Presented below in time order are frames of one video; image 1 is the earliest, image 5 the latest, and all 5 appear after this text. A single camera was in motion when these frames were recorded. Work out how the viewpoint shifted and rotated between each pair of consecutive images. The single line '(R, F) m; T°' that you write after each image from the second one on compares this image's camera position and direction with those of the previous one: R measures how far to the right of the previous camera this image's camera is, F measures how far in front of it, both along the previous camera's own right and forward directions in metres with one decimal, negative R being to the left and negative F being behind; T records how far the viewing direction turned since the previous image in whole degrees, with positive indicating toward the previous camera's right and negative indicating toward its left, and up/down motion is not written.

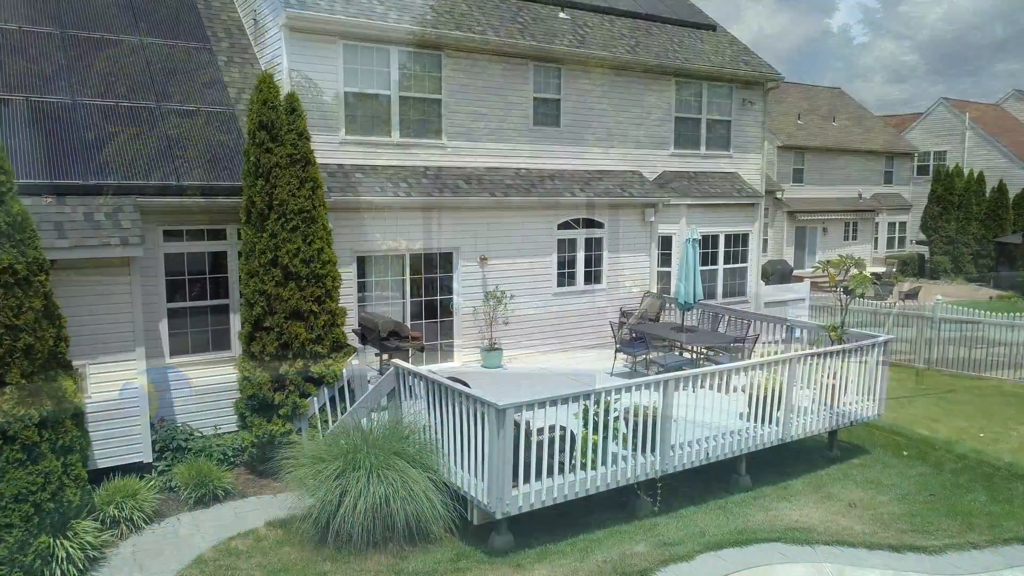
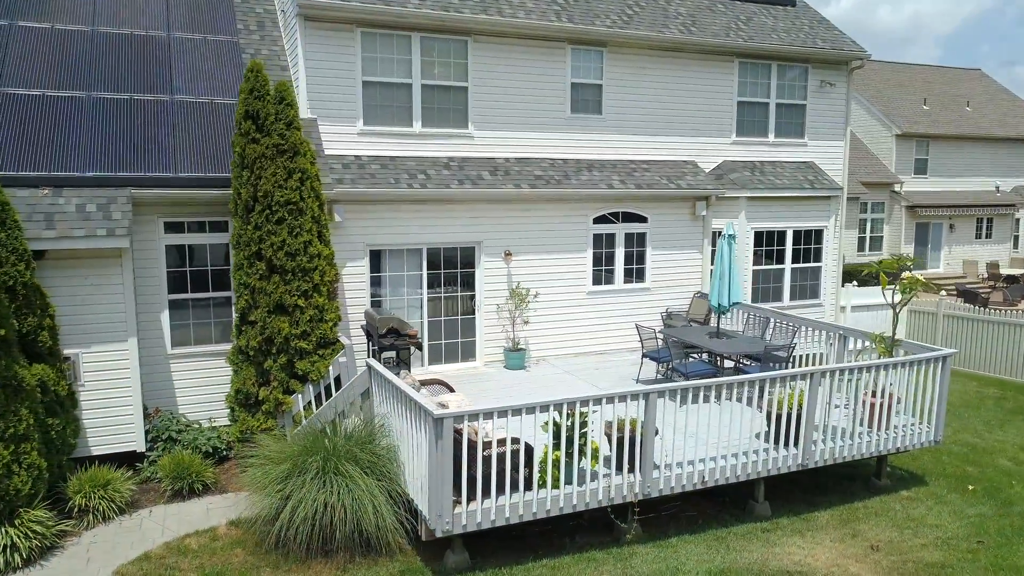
(+1.3, +0.7) m; -9°
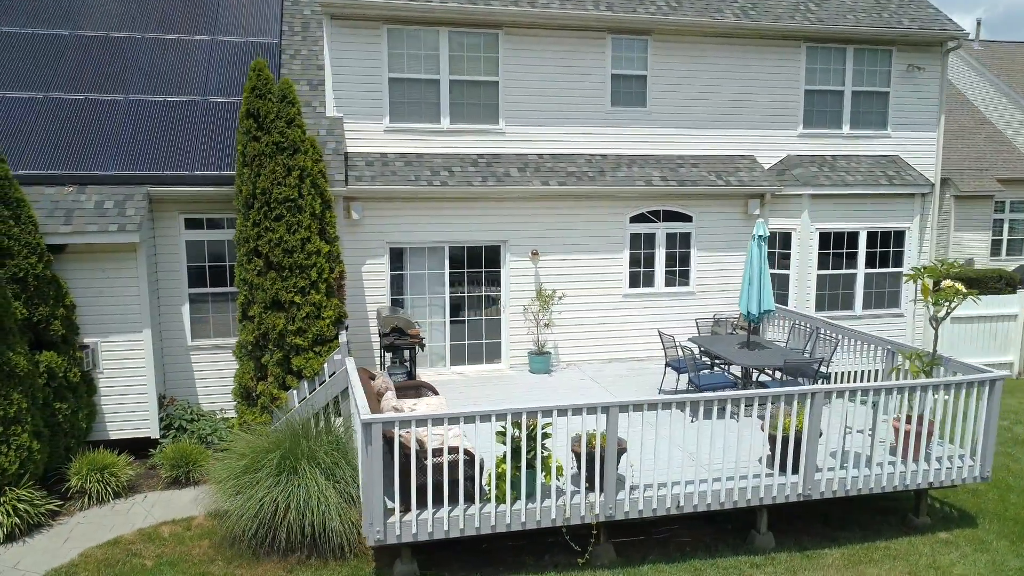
(+1.2, +0.5) m; -9°
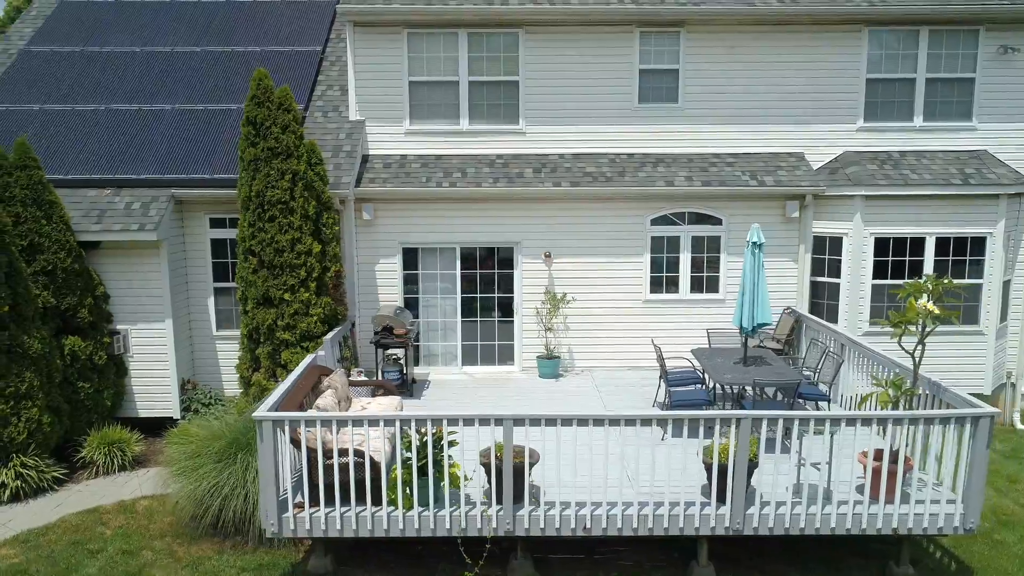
(+1.8, +0.2) m; -11°
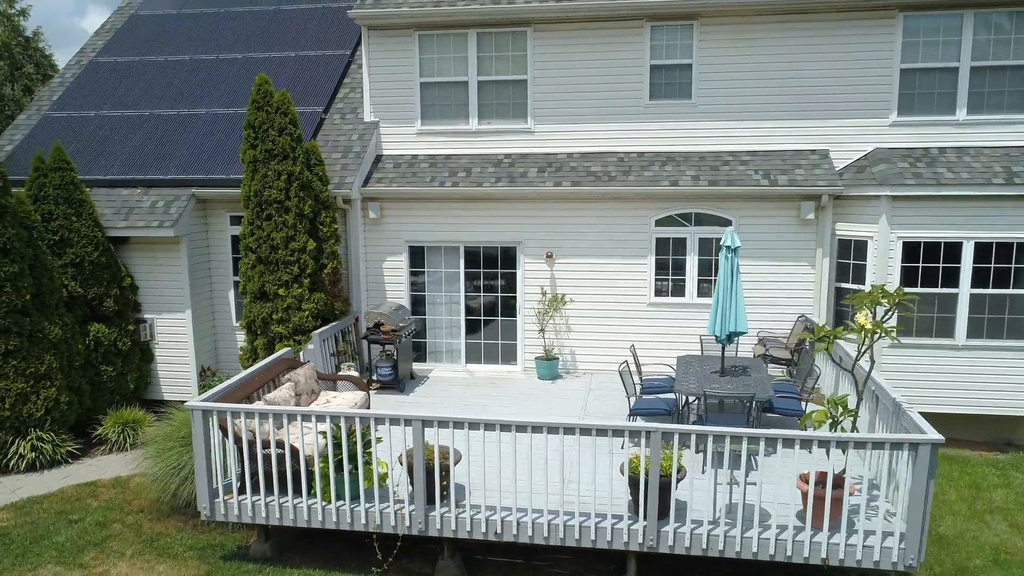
(+1.4, 0.0) m; -8°
